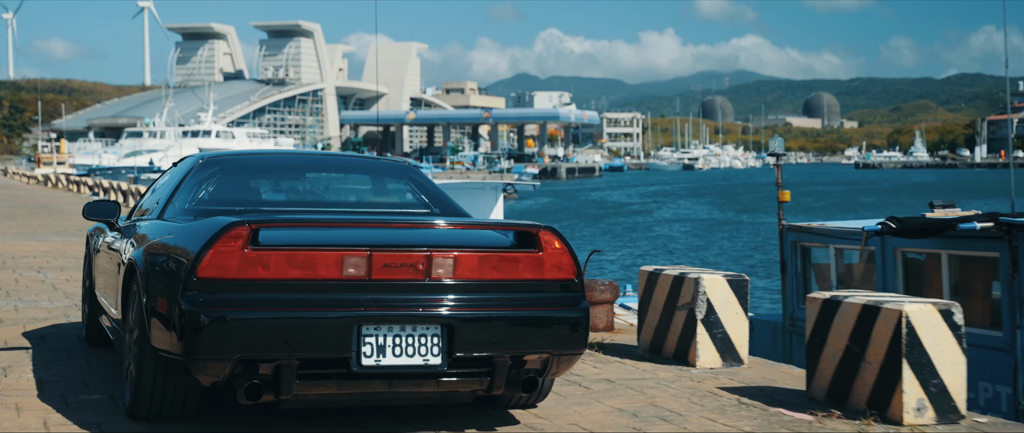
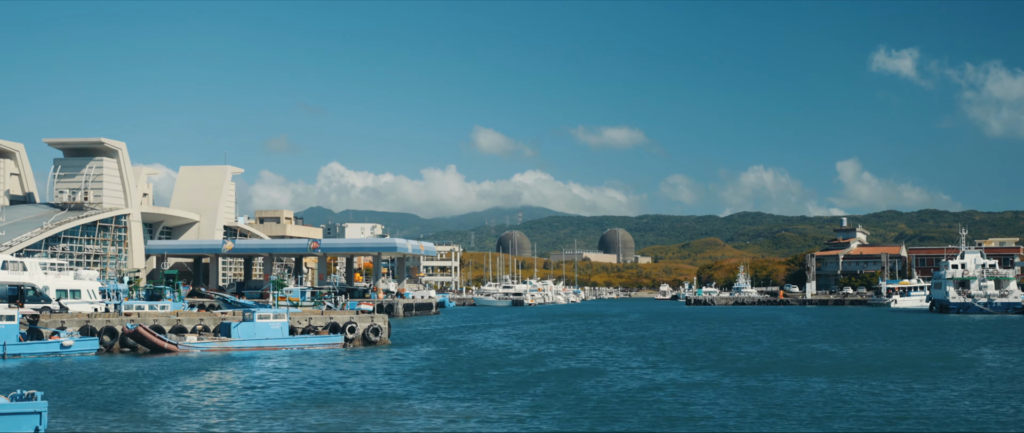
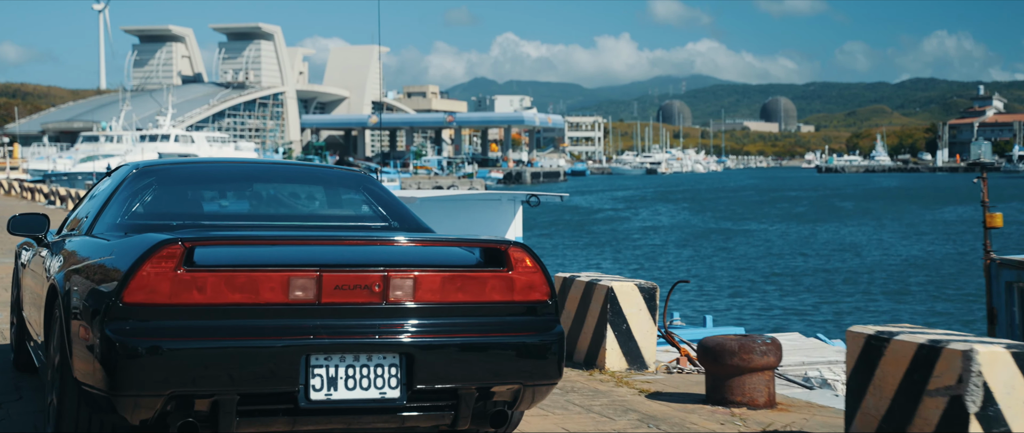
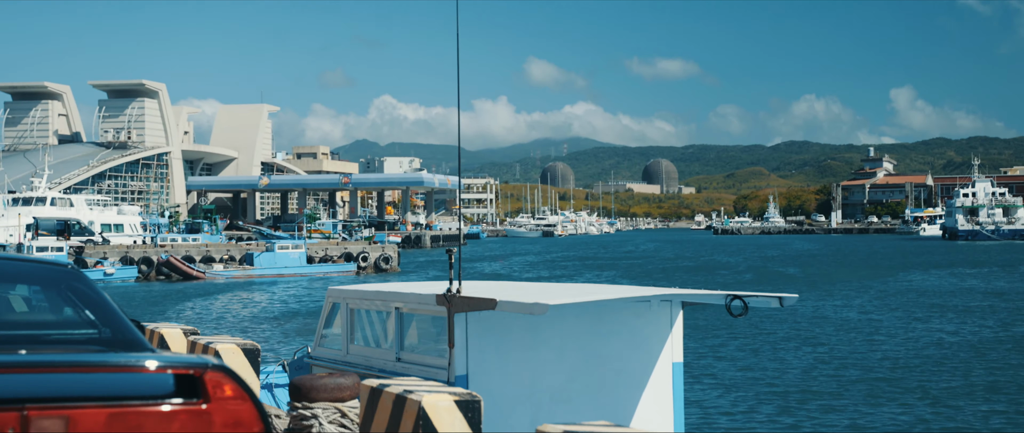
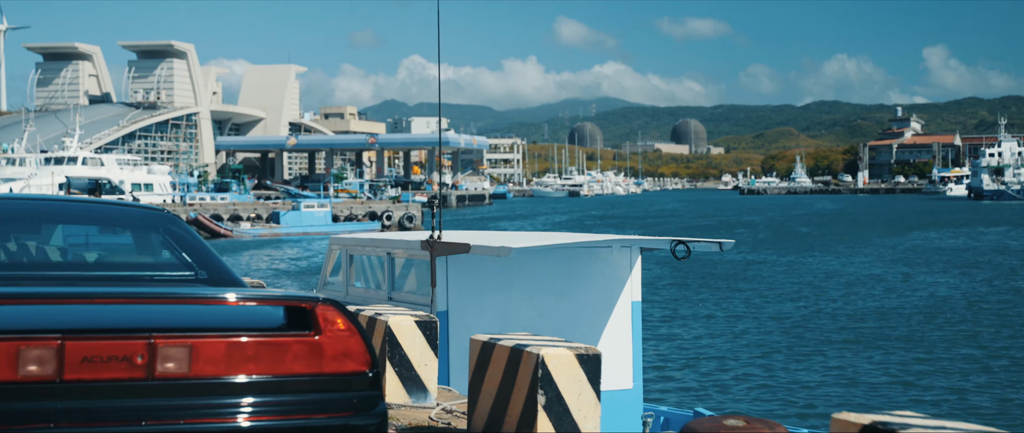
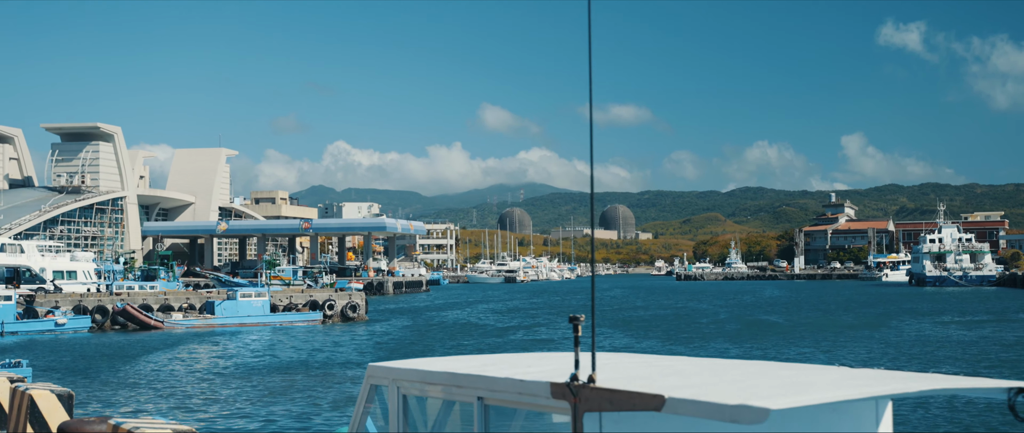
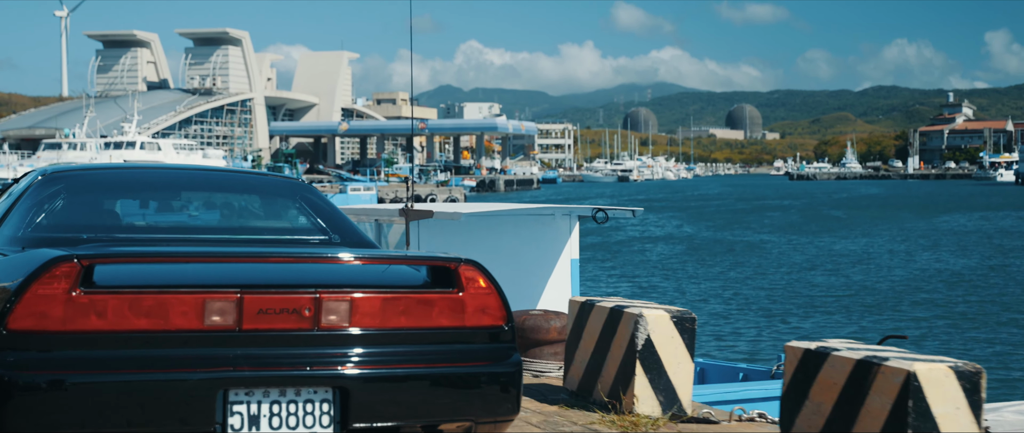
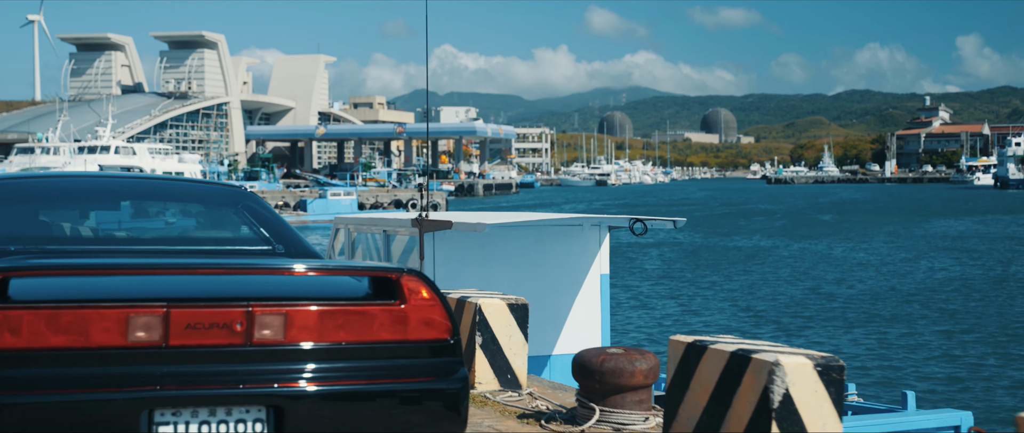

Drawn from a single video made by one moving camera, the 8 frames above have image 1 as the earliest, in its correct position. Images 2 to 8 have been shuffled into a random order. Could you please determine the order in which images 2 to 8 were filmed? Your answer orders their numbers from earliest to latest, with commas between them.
3, 7, 8, 5, 4, 6, 2
